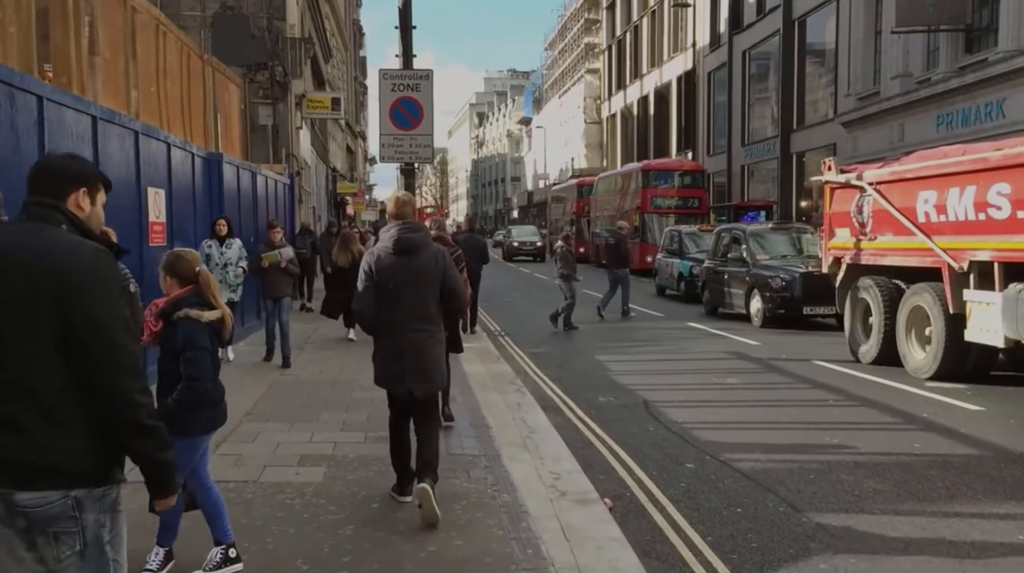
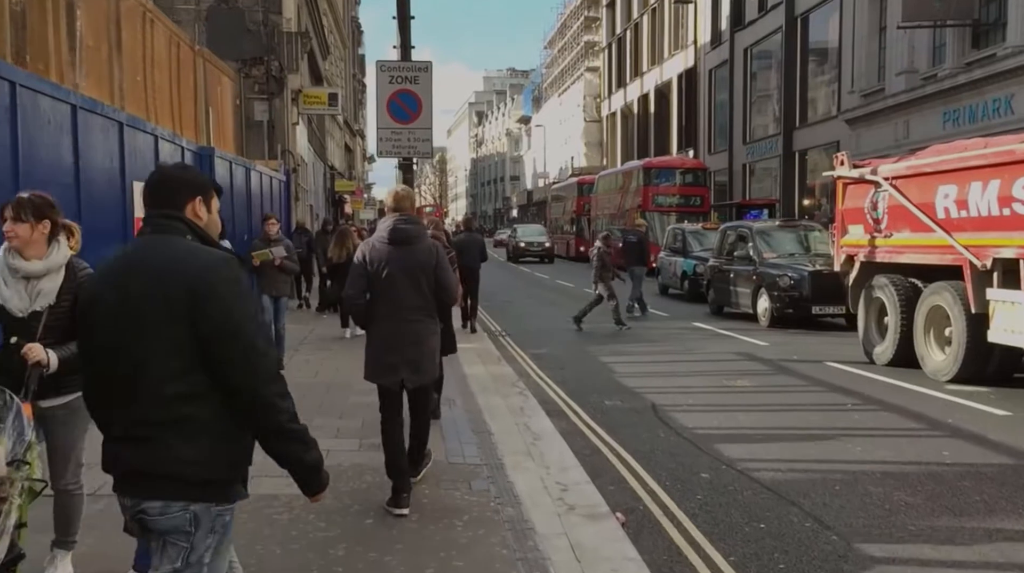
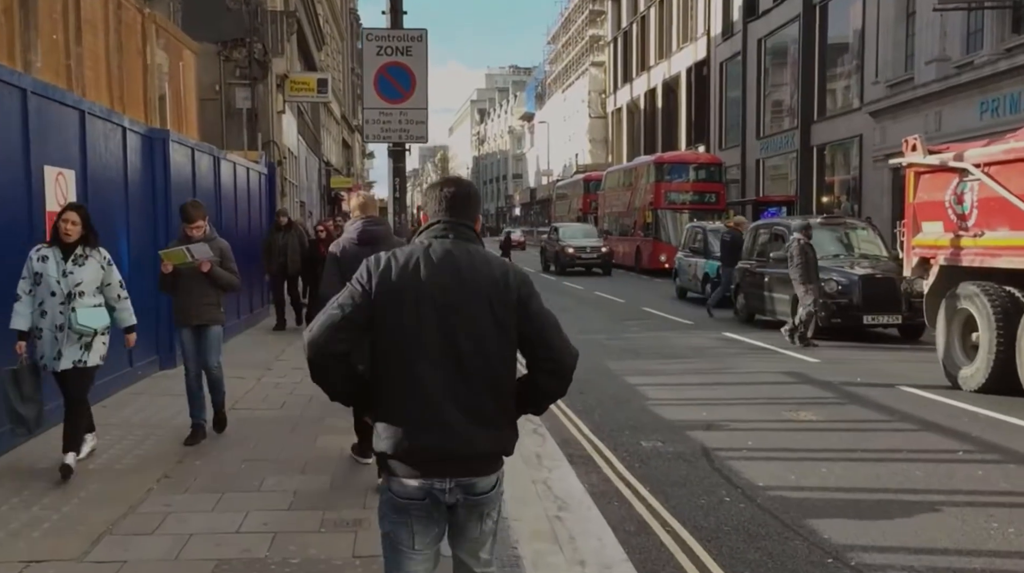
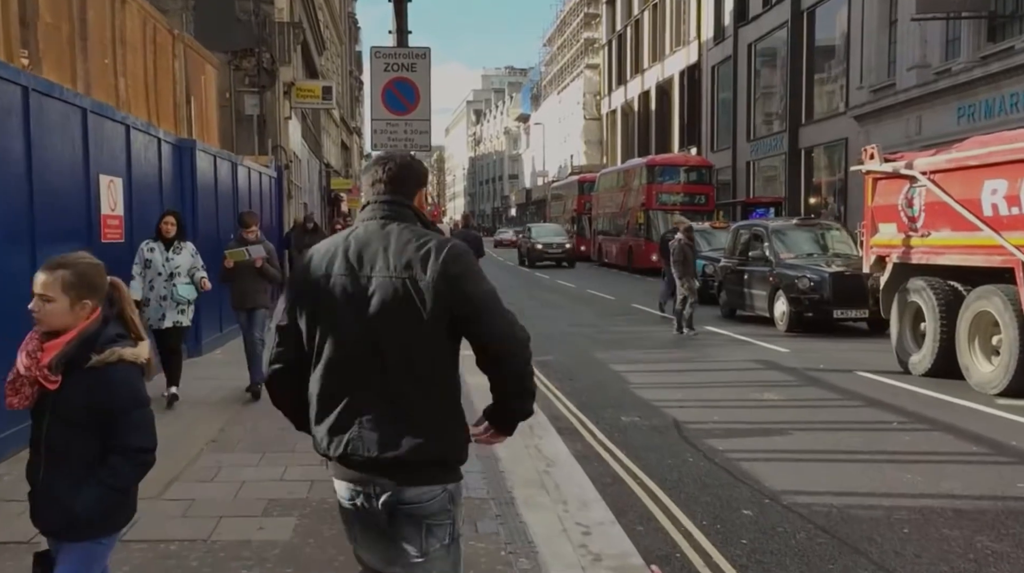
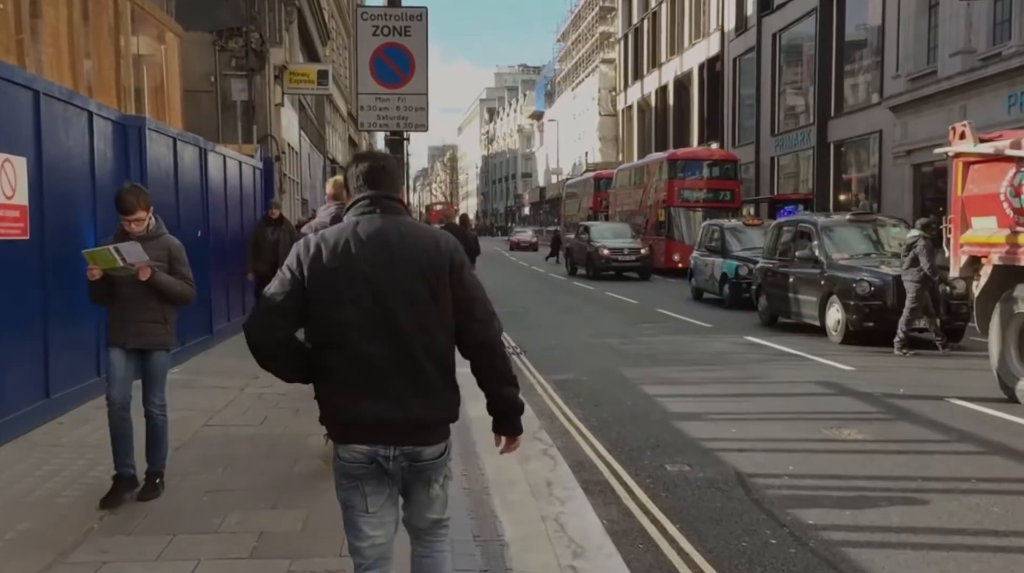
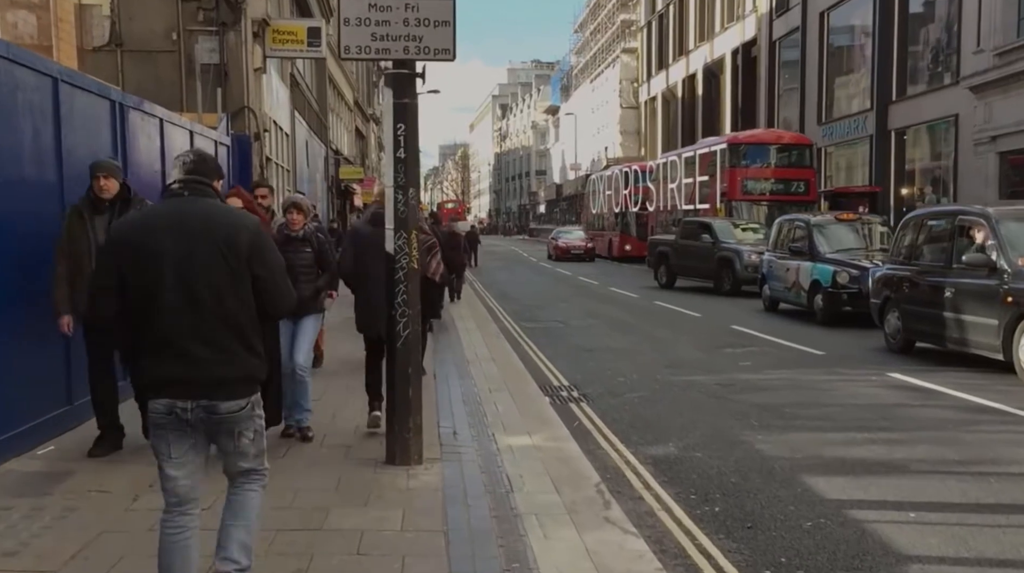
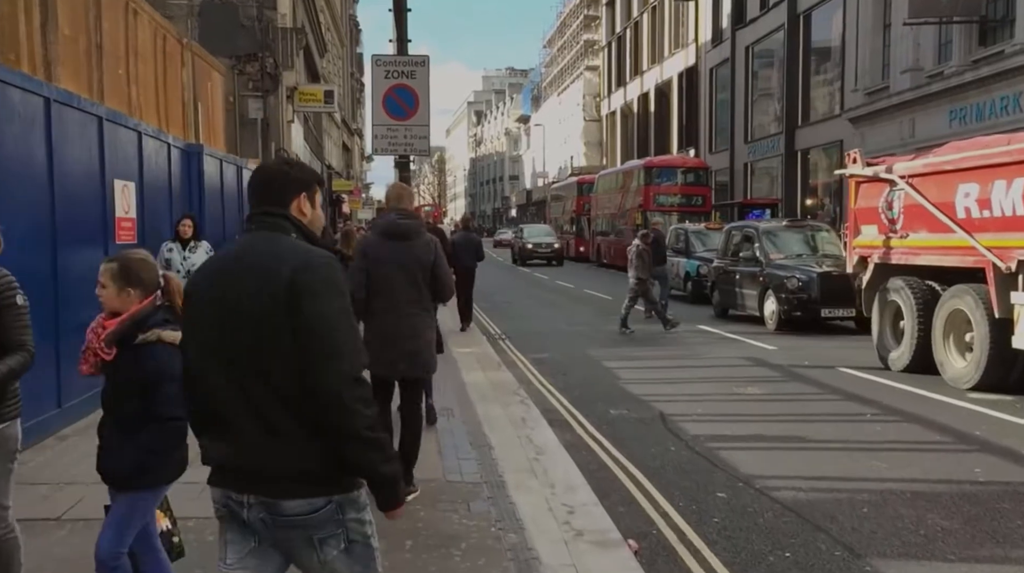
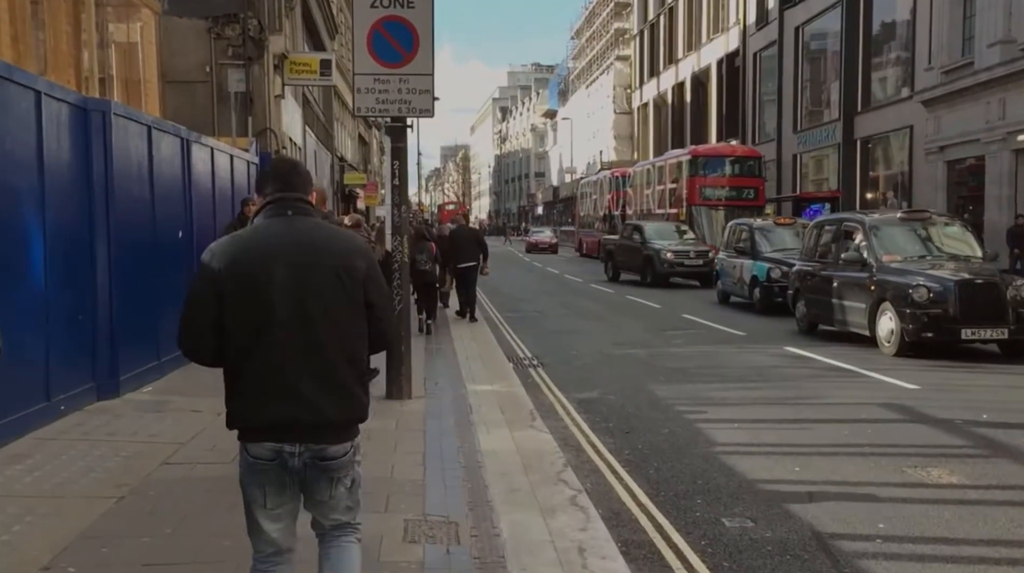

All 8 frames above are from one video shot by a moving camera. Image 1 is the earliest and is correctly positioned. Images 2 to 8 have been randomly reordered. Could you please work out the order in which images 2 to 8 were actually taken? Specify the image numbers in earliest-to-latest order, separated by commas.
2, 7, 4, 3, 5, 8, 6
